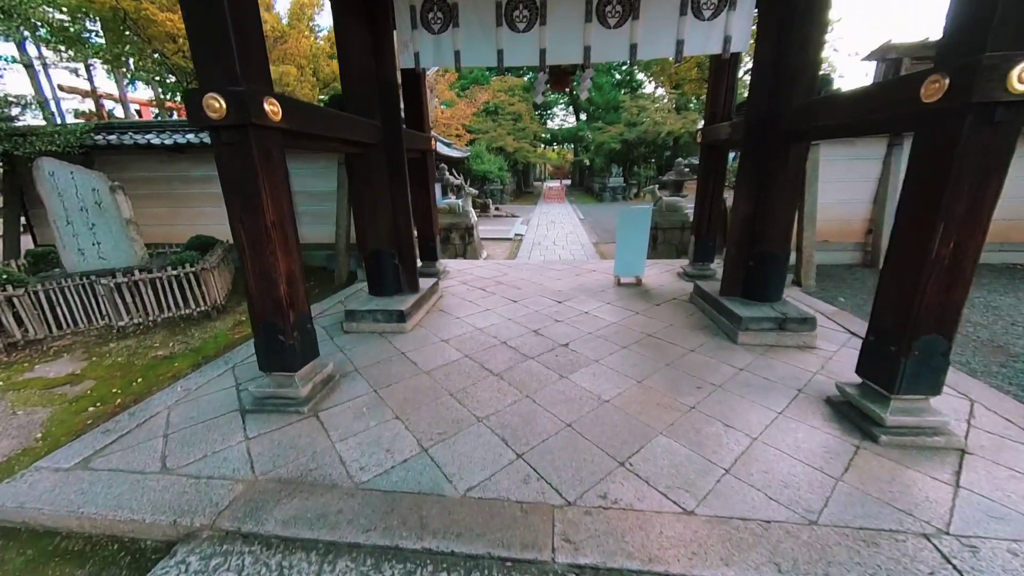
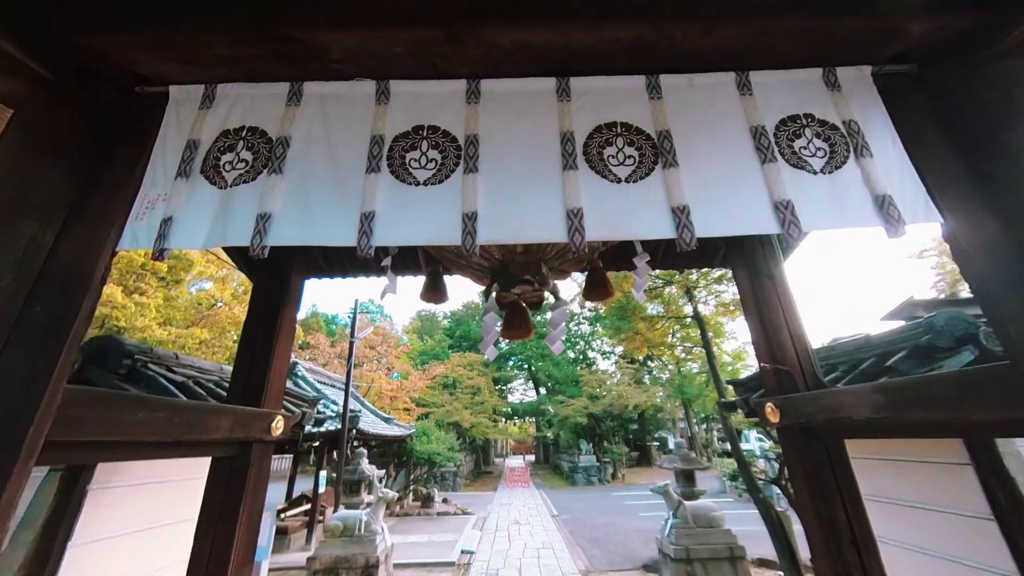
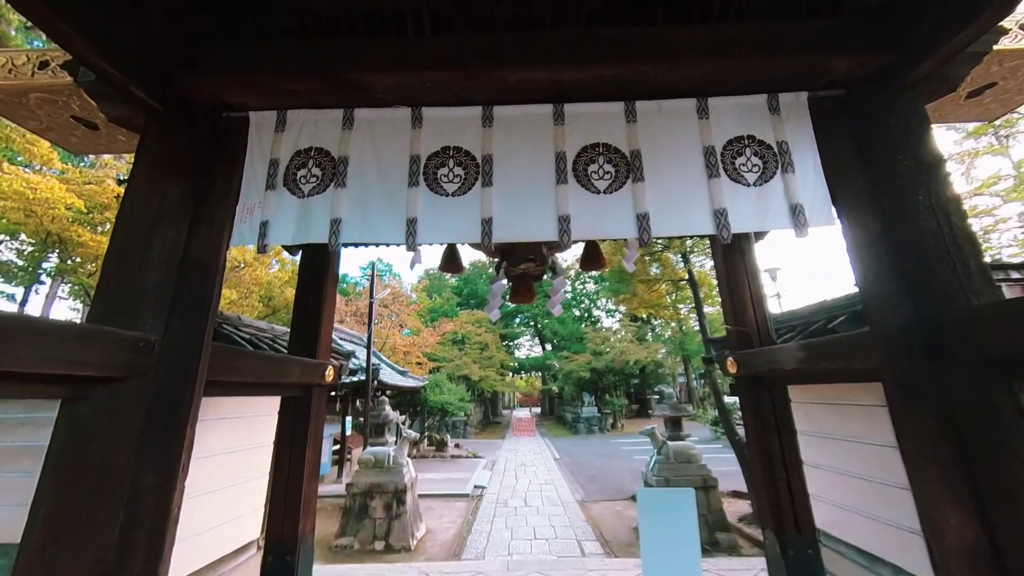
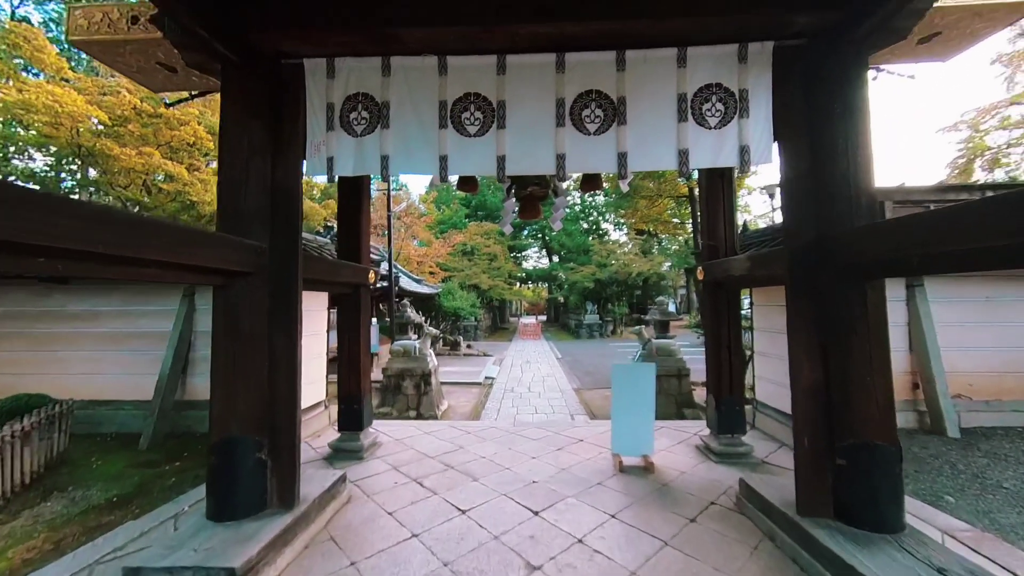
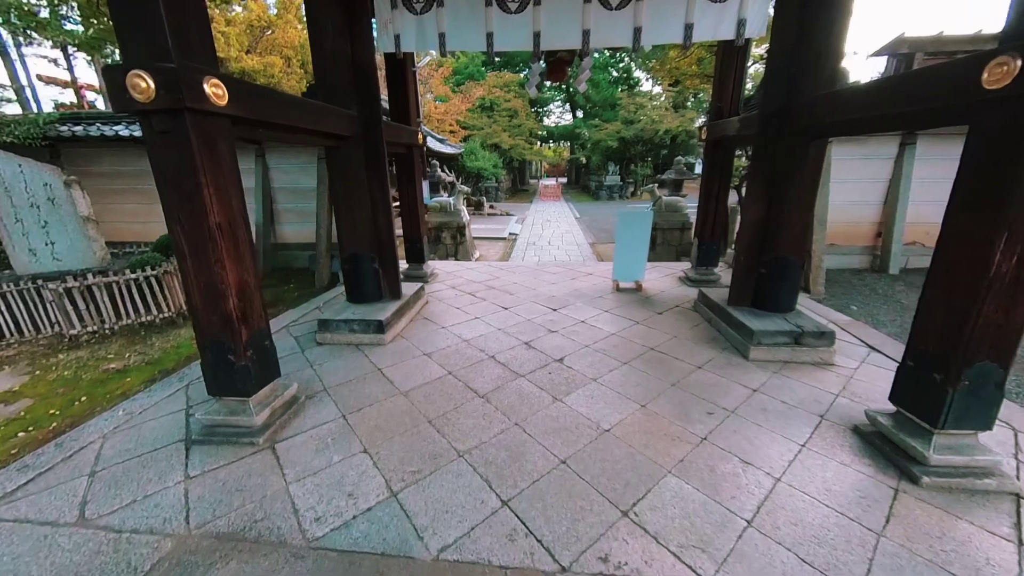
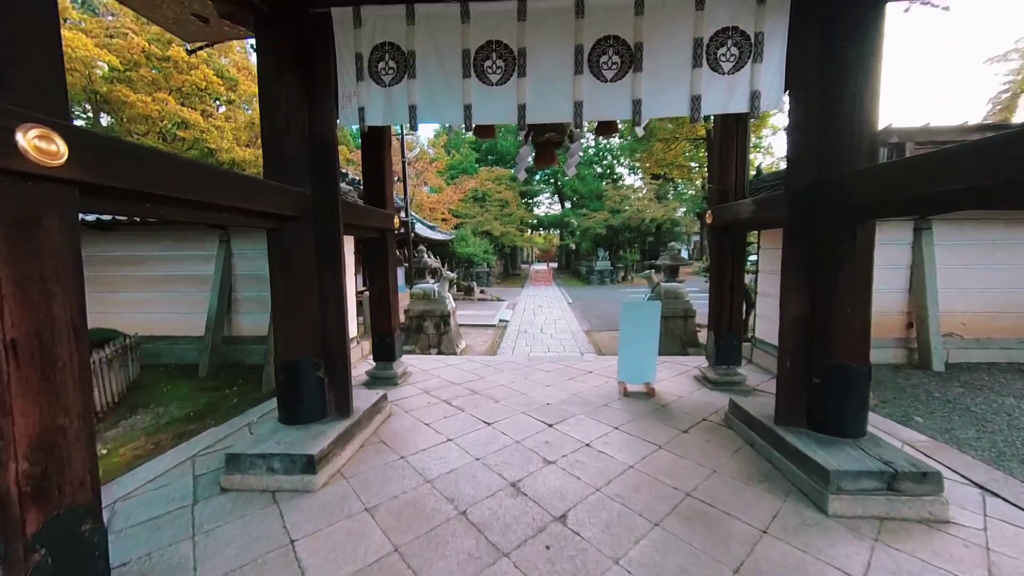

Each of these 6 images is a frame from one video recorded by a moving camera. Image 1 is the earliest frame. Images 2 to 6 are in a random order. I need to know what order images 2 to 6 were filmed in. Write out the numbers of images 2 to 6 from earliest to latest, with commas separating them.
5, 6, 4, 3, 2
